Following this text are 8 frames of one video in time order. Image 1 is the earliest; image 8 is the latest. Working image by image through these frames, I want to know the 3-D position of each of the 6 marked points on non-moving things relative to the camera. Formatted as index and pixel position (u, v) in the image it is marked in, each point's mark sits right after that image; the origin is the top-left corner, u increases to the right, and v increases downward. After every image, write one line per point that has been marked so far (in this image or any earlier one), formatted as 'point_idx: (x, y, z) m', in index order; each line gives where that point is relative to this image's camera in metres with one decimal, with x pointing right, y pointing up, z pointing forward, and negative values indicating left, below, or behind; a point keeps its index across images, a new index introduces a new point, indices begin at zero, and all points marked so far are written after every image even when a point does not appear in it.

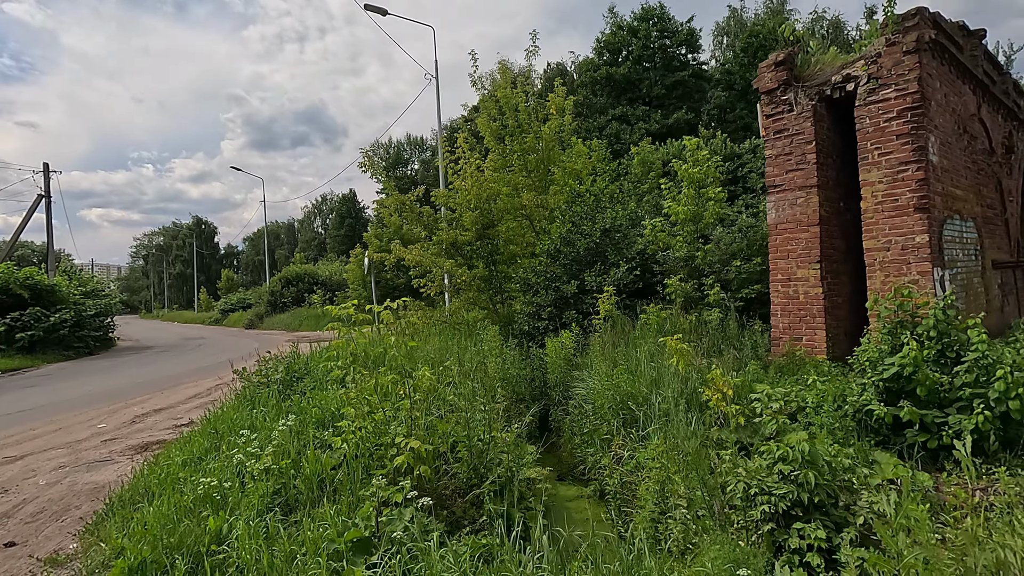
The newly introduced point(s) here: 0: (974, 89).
0: (+6.2, +2.7, +7.2) m
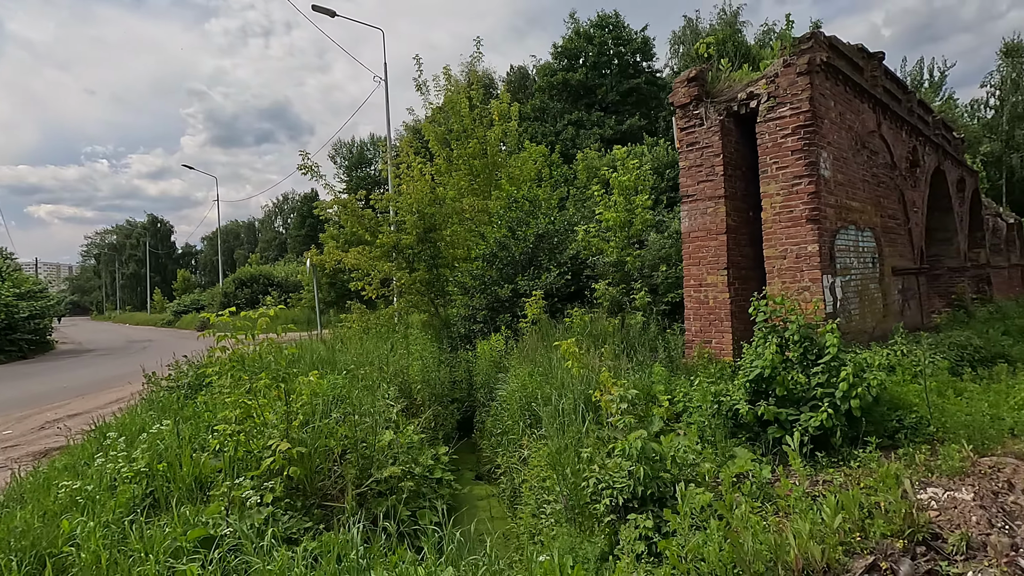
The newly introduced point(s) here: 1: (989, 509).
0: (+5.2, +2.6, +7.7) m
1: (+2.7, -1.2, +3.0) m
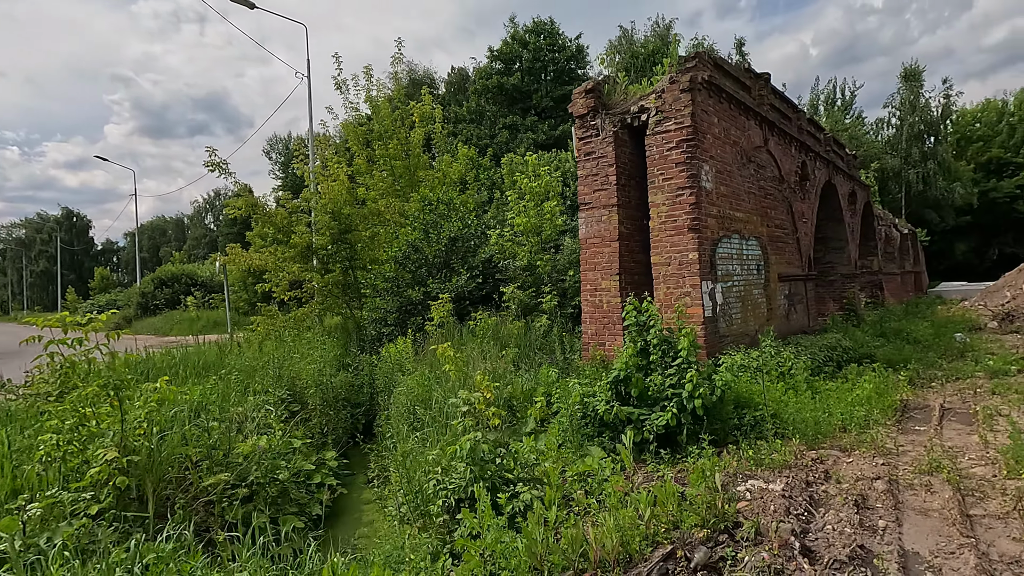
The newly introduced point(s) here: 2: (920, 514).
0: (+3.8, +2.5, +8.2) m
1: (+1.7, -1.3, +3.3) m
2: (+2.5, -1.4, +3.2) m
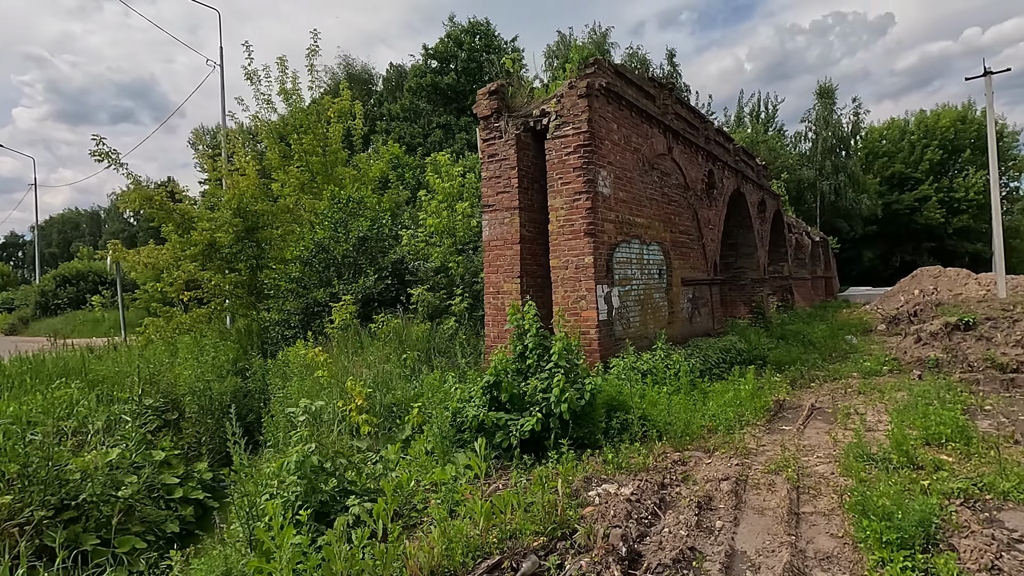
0: (+2.4, +2.5, +8.4) m
1: (+0.8, -1.3, +3.4) m
2: (+1.5, -1.4, +3.3) m
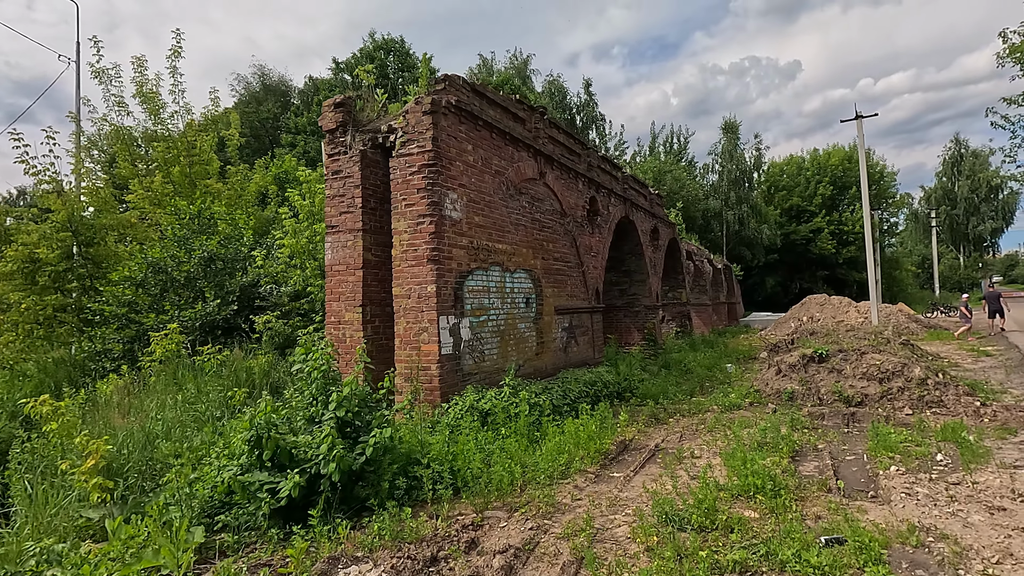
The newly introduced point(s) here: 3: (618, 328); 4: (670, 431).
0: (+0.3, +2.0, +8.1) m
1: (-0.7, -1.6, +2.8) m
2: (+0.1, -1.7, +2.9) m
3: (+2.8, -1.0, +13.9) m
4: (+1.9, -1.7, +6.2) m
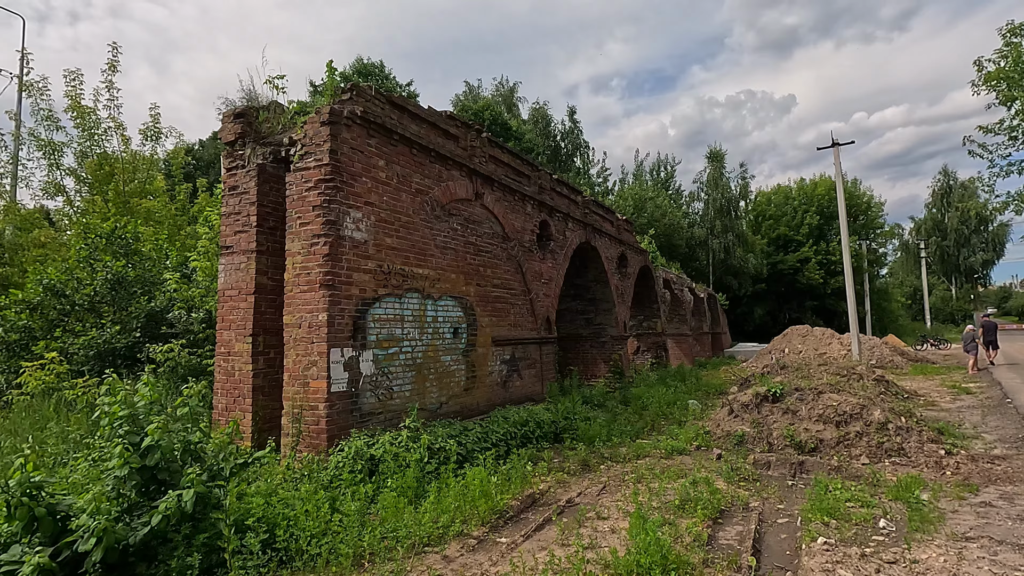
0: (-0.6, +1.6, +7.6) m
1: (-1.7, -1.7, +2.1) m
2: (-0.9, -1.8, +2.1) m
3: (+1.8, -1.8, +13.2) m
4: (+0.9, -2.0, +5.5) m
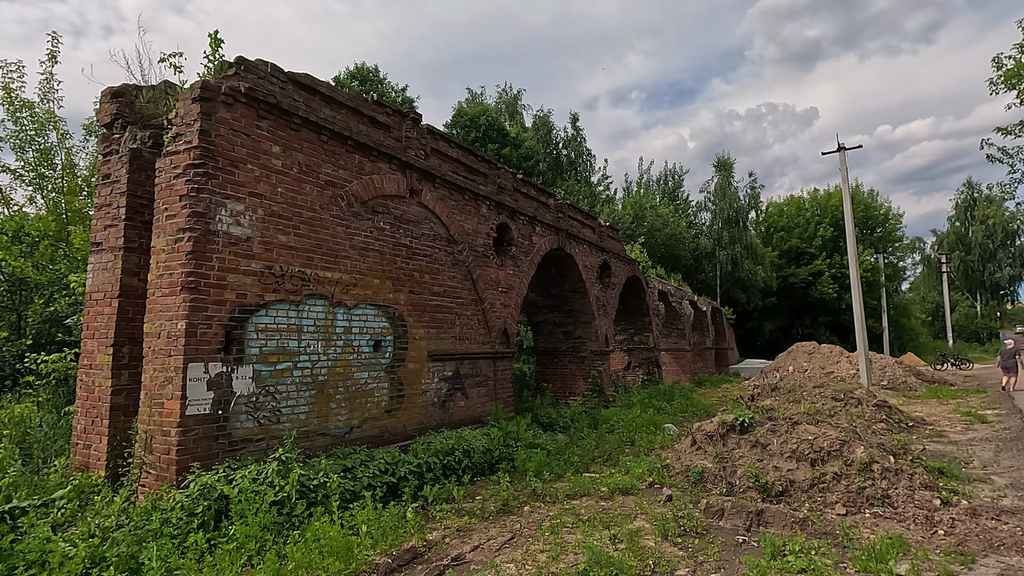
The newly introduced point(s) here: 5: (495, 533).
0: (-1.4, +1.5, +6.8) m
1: (-2.7, -1.7, +1.2) m
2: (-1.9, -1.8, +1.3) m
3: (+1.1, -2.0, +12.3) m
4: (-0.1, -2.1, +4.6) m
5: (-0.1, -2.1, +4.5) m
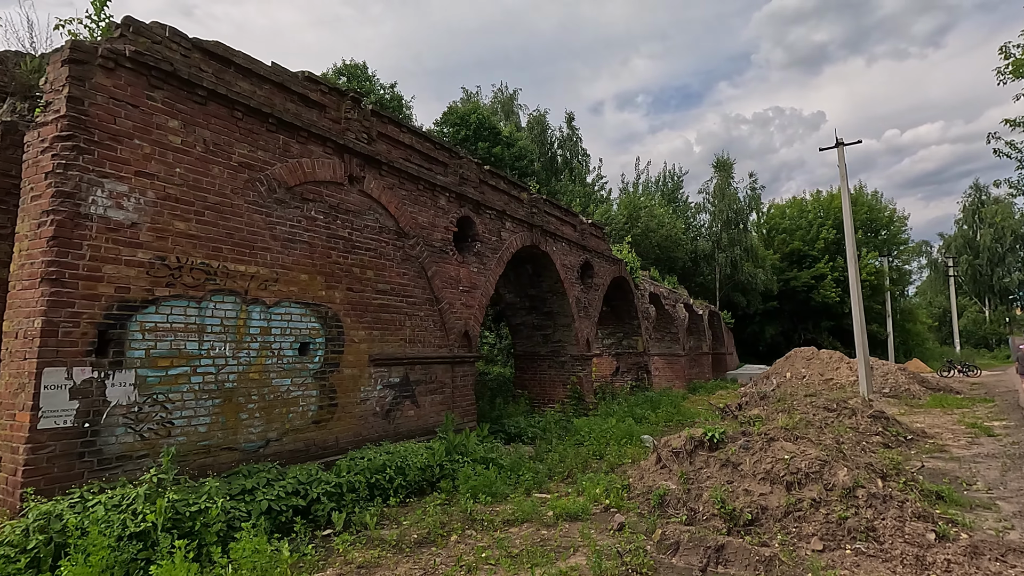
0: (-2.0, +1.6, +6.1) m
1: (-3.3, -1.6, +0.6) m
2: (-2.6, -1.7, +0.6) m
3: (+0.5, -2.0, +11.6) m
4: (-0.7, -2.0, +3.9) m
5: (-0.7, -2.0, +3.8) m
